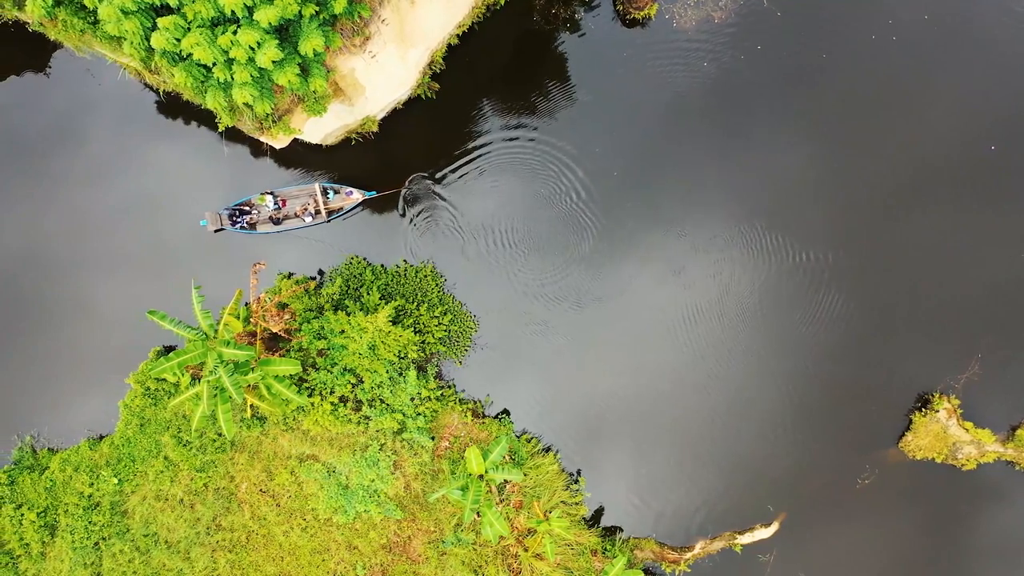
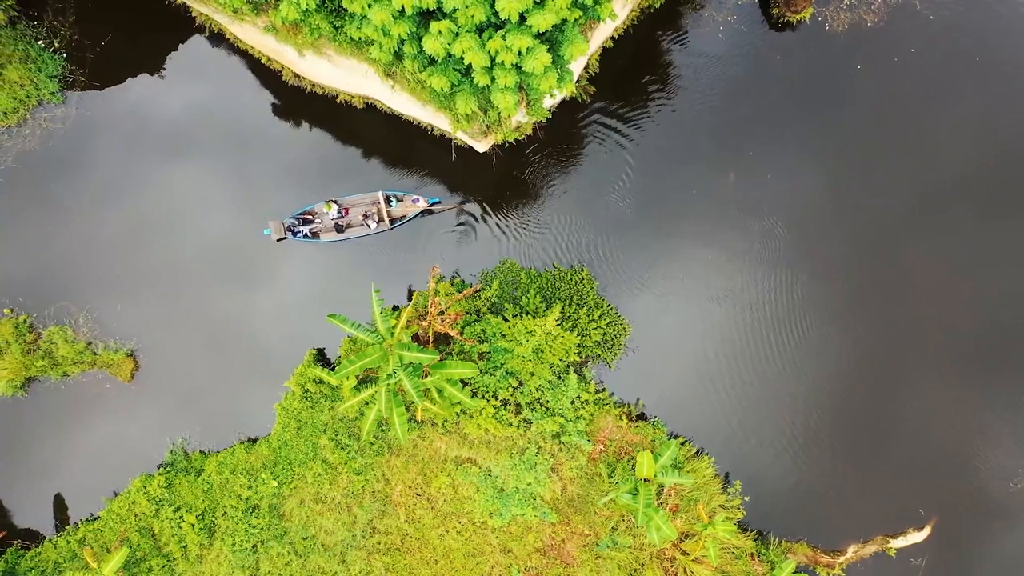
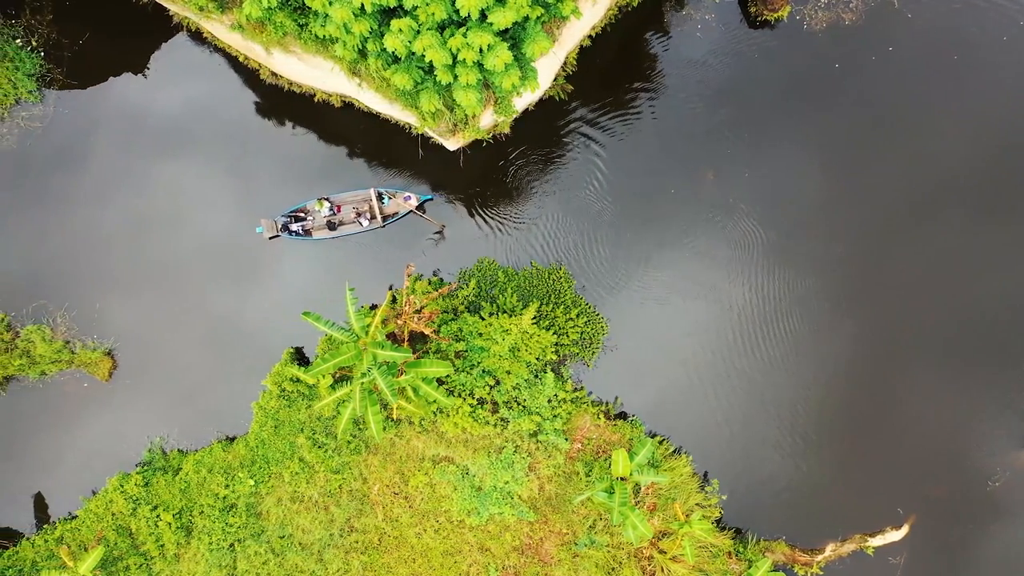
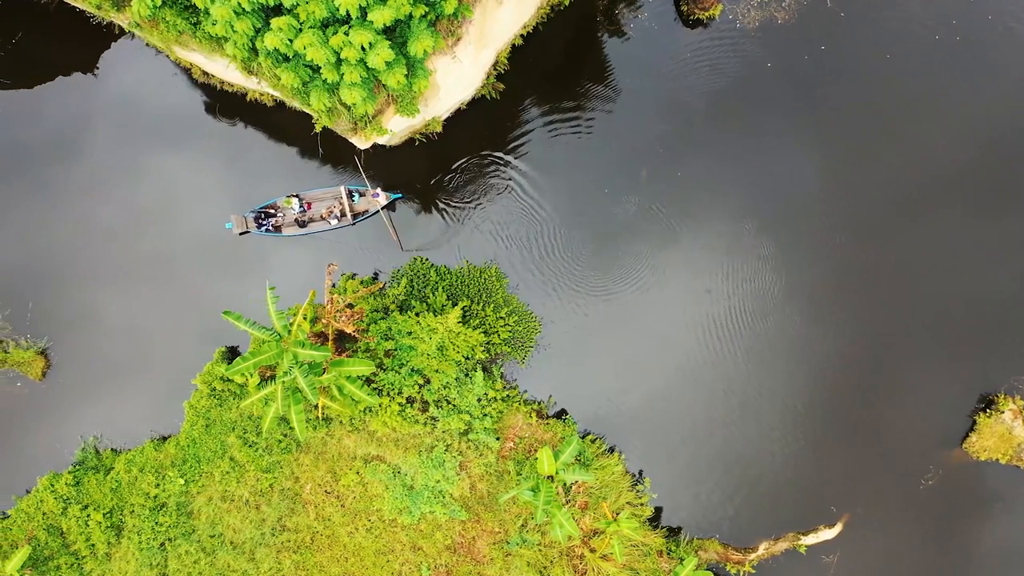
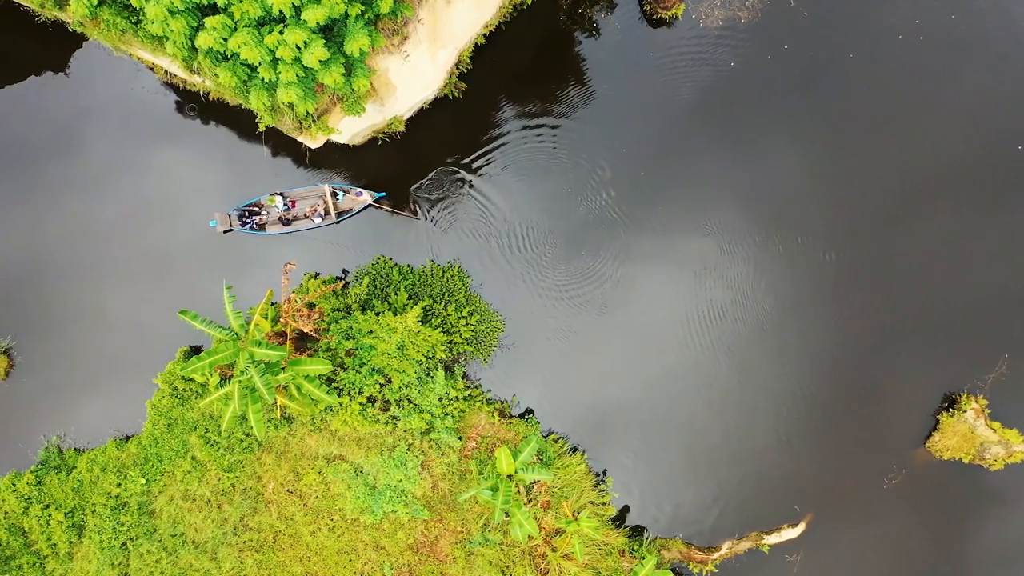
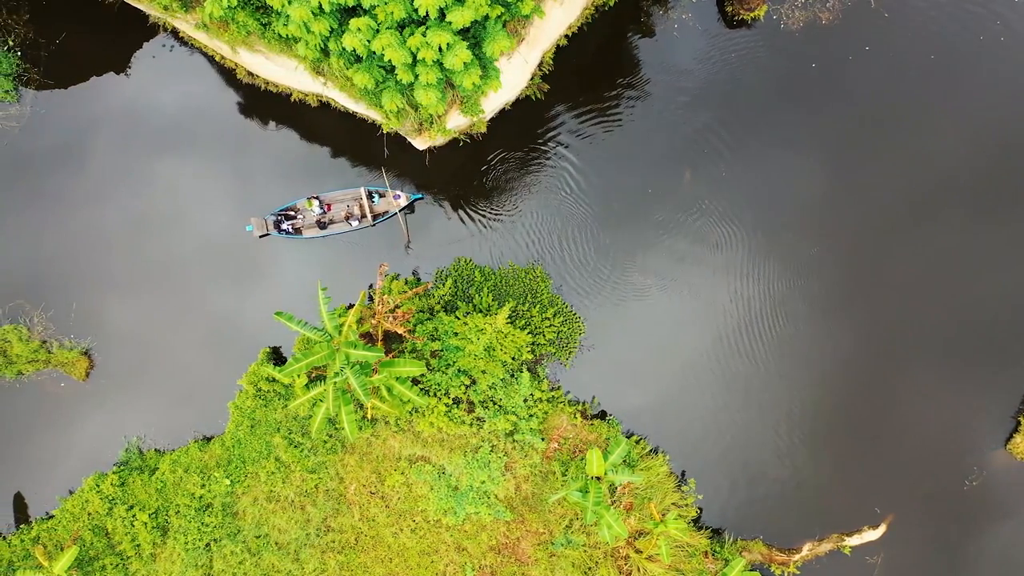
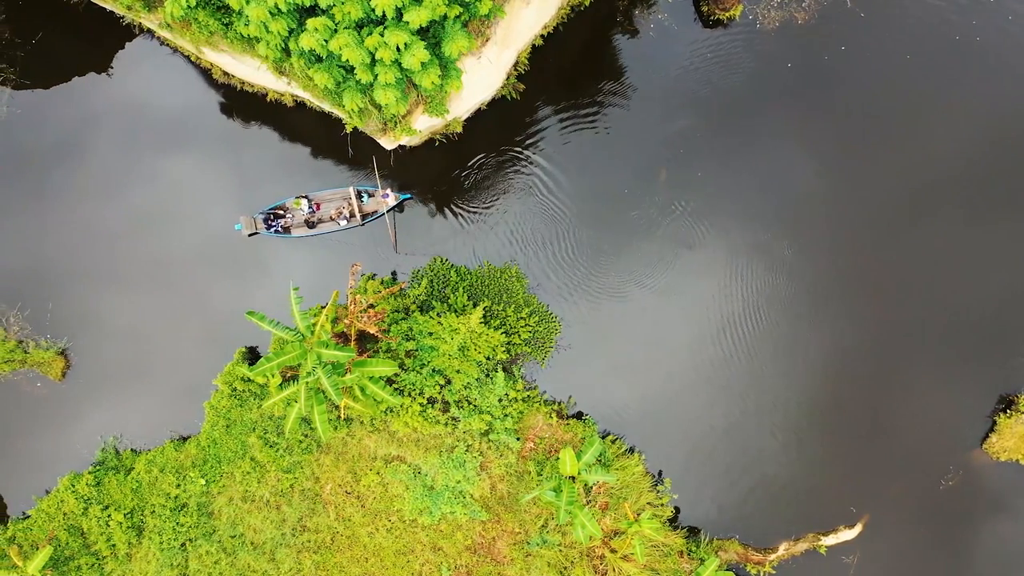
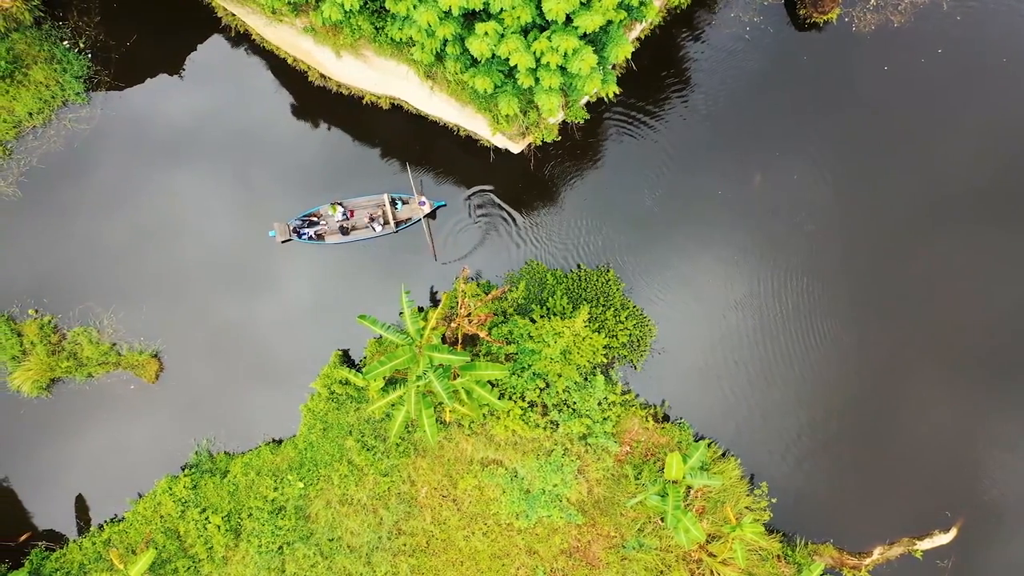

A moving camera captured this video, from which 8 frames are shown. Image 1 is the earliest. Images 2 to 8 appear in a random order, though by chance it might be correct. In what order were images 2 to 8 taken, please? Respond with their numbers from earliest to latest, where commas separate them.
5, 4, 7, 6, 3, 2, 8
